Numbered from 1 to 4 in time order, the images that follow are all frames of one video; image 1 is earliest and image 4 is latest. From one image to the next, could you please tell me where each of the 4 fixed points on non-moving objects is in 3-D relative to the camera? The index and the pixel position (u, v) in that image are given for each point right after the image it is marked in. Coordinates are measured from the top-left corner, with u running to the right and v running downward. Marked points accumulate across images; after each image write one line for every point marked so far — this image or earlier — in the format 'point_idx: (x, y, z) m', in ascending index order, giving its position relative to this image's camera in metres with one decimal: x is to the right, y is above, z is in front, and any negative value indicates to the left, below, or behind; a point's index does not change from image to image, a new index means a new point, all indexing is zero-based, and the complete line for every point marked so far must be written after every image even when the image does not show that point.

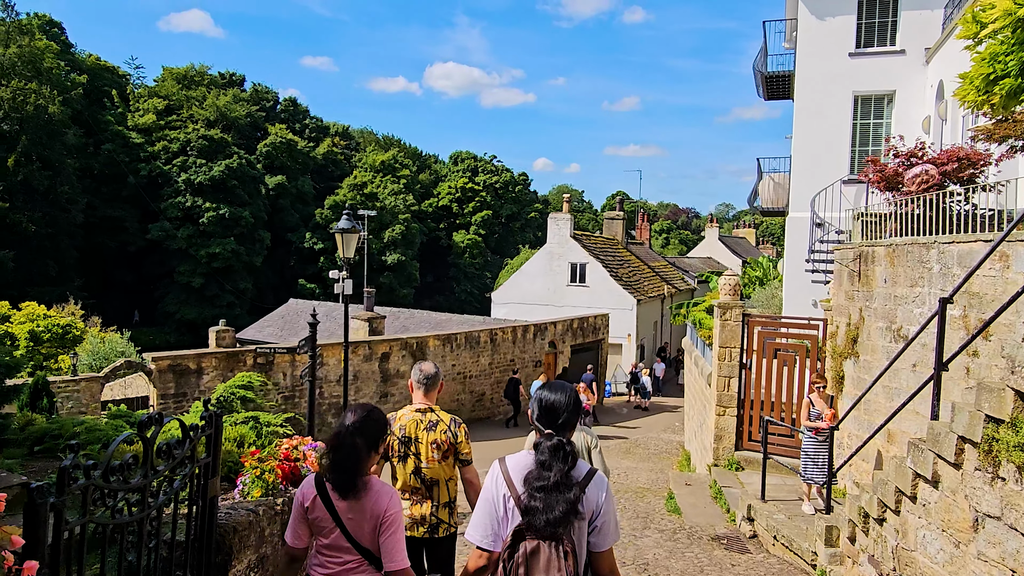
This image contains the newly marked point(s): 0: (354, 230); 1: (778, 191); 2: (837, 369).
0: (-2.0, +0.8, +9.5) m
1: (+5.0, +1.8, +13.9) m
2: (+3.5, -0.9, +8.0) m
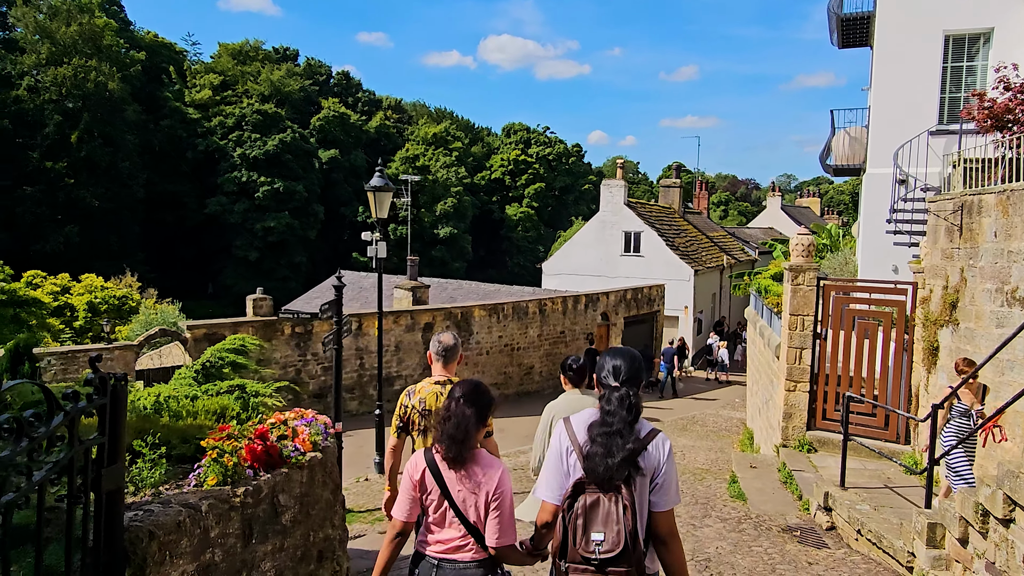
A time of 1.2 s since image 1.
0: (-1.5, +1.2, +8.8) m
1: (+5.9, +2.4, +12.6) m
2: (+4.0, -0.5, +7.0) m
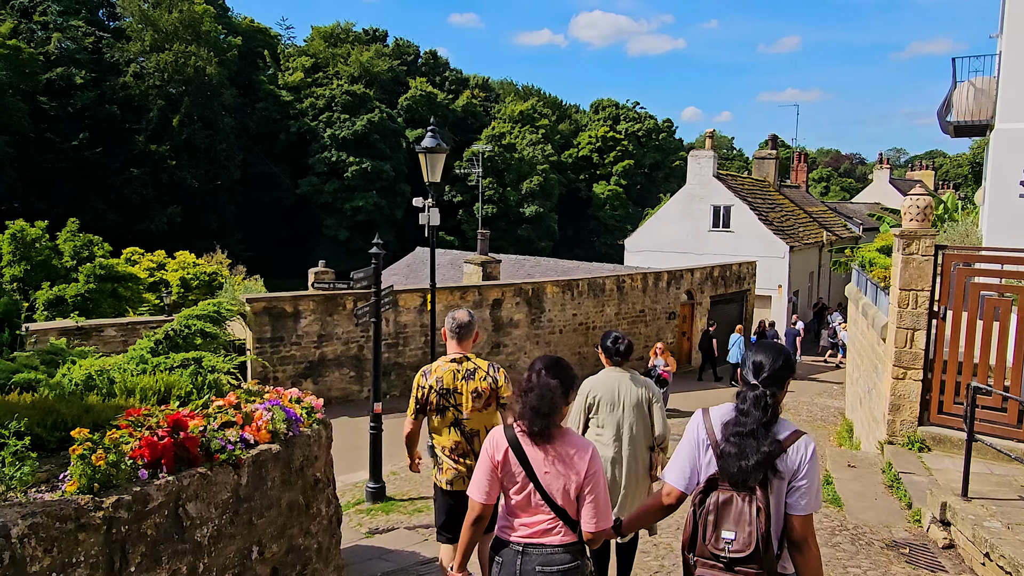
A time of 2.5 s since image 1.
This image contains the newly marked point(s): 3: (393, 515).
0: (-0.8, +1.6, +8.1) m
1: (+7.0, +2.8, +11.0) m
2: (+4.4, -0.2, +5.7) m
3: (-1.0, -1.9, +6.2) m
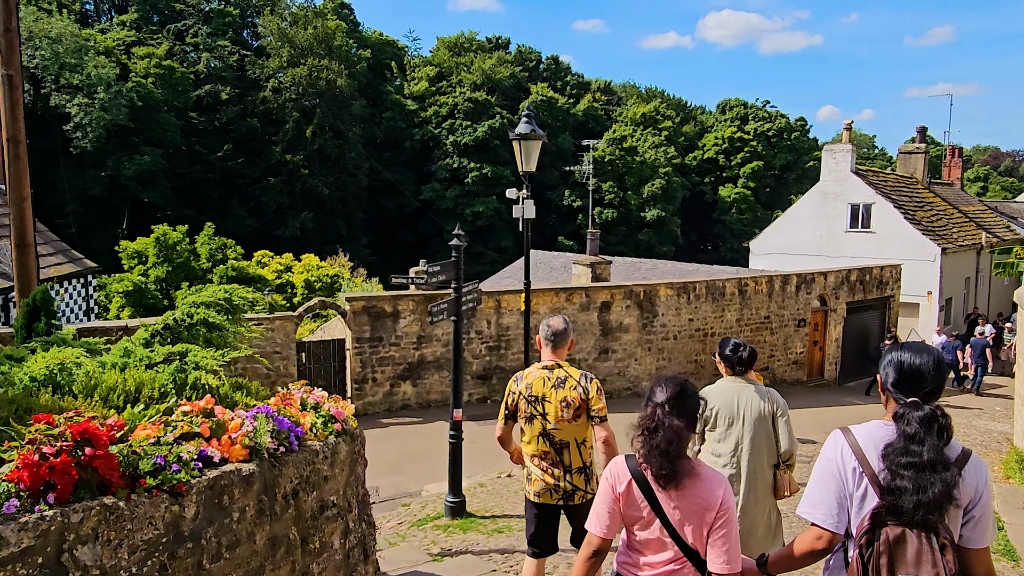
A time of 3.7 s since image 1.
0: (+0.2, +1.6, +7.5) m
1: (+8.4, +2.7, +9.0) m
2: (+4.9, -0.2, +4.2) m
3: (-0.3, -1.9, +5.6) m
